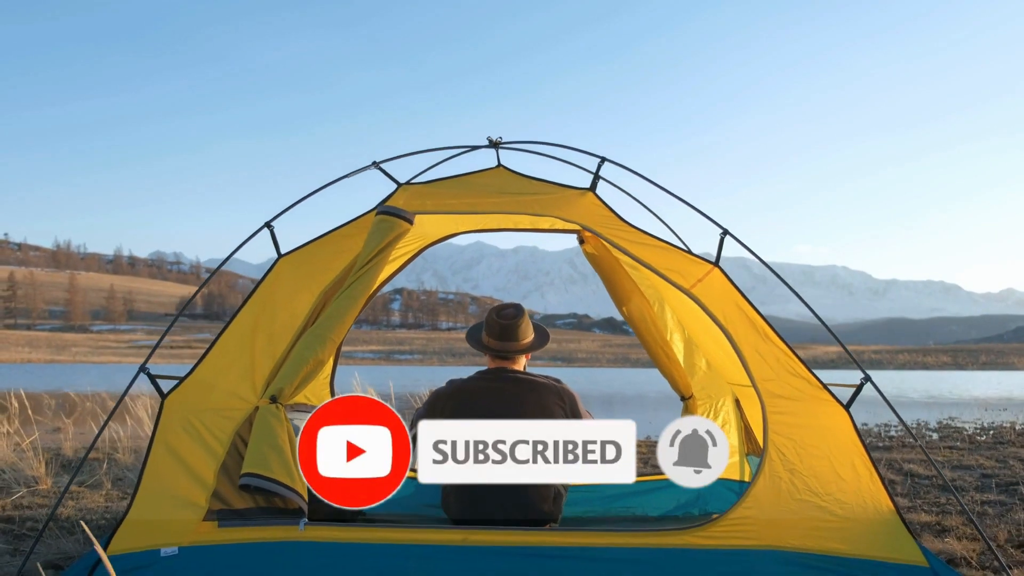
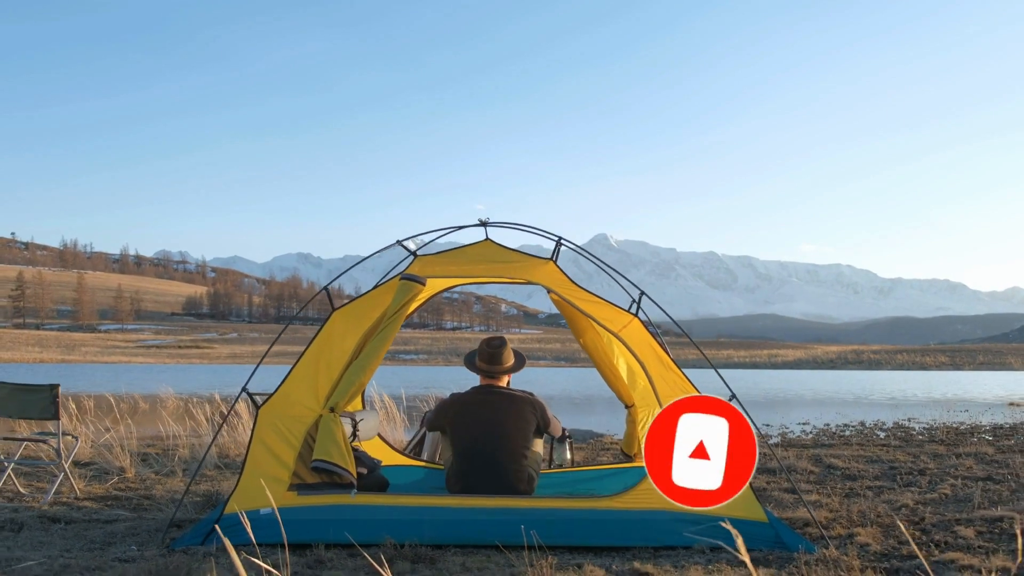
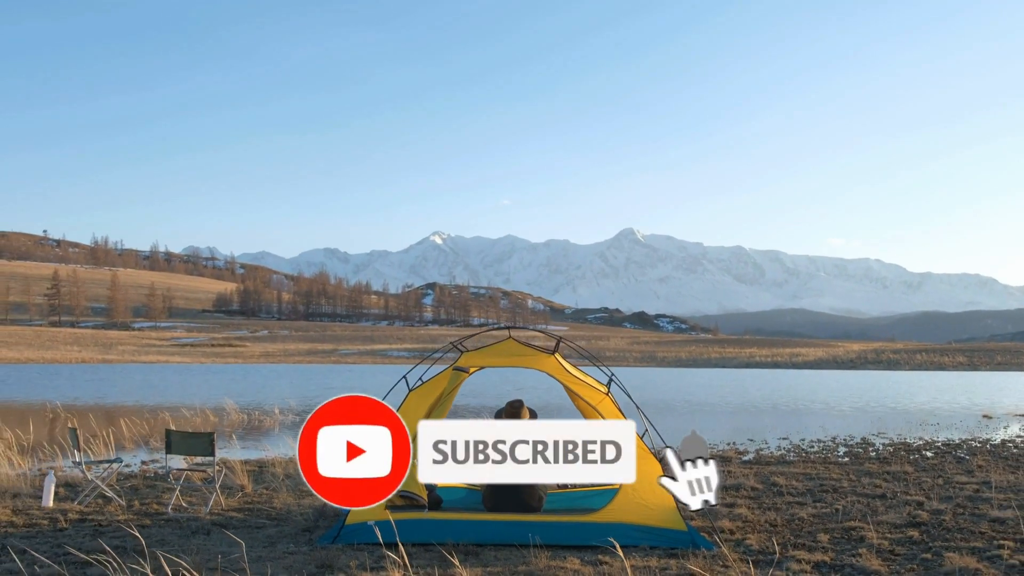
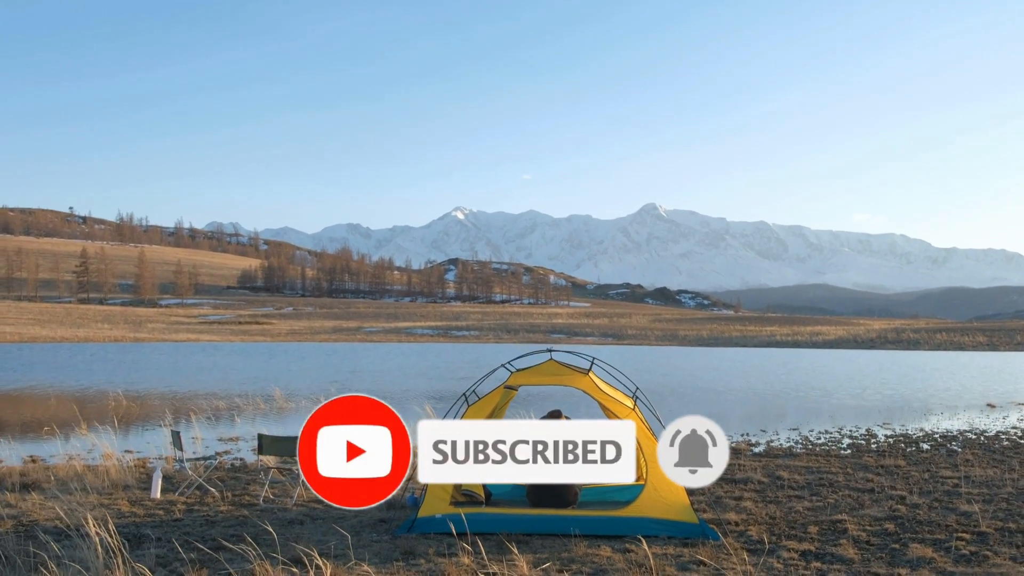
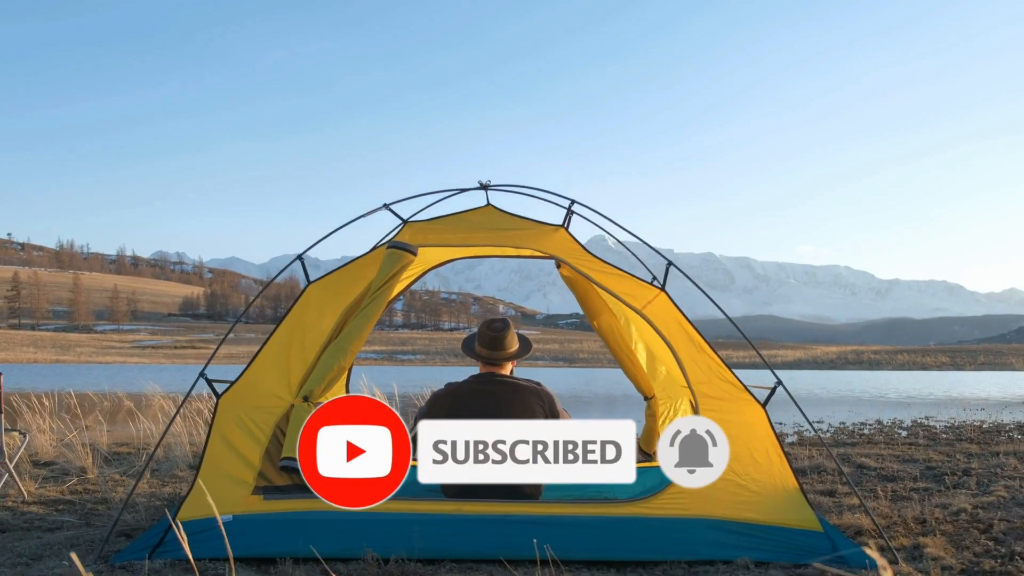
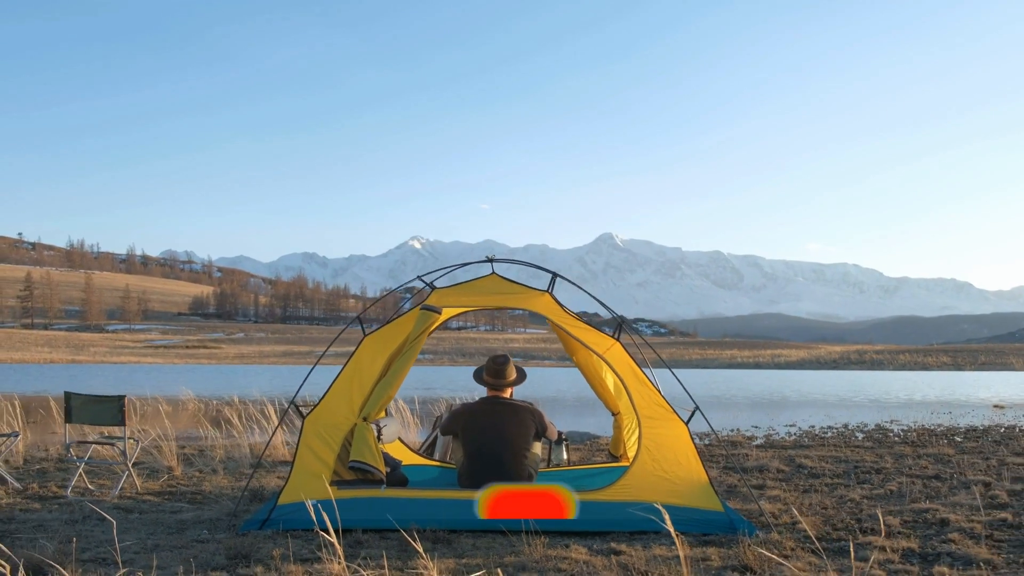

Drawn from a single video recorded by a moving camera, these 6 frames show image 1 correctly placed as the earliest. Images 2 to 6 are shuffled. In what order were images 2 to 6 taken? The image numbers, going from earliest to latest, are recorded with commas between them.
5, 2, 6, 3, 4
